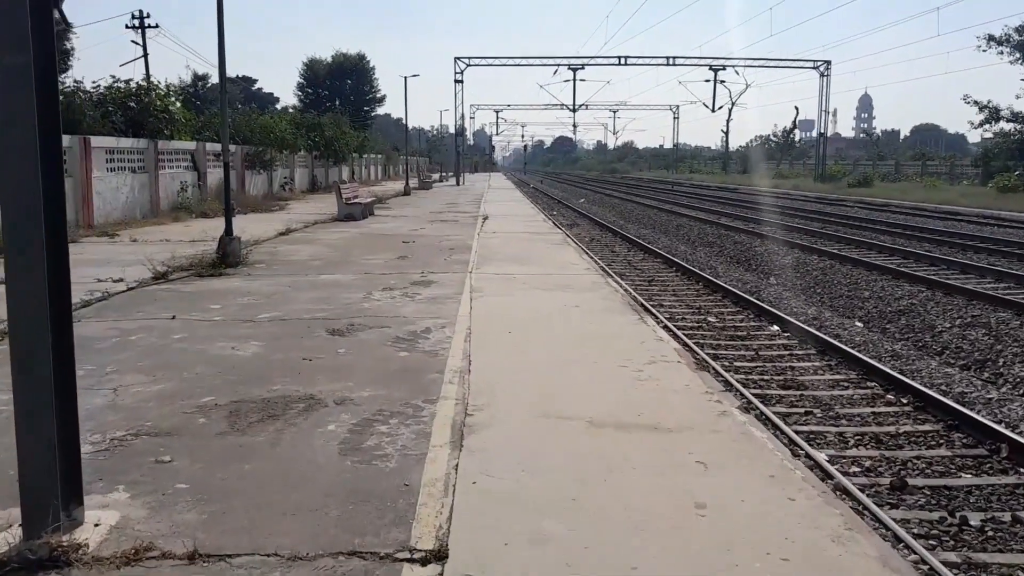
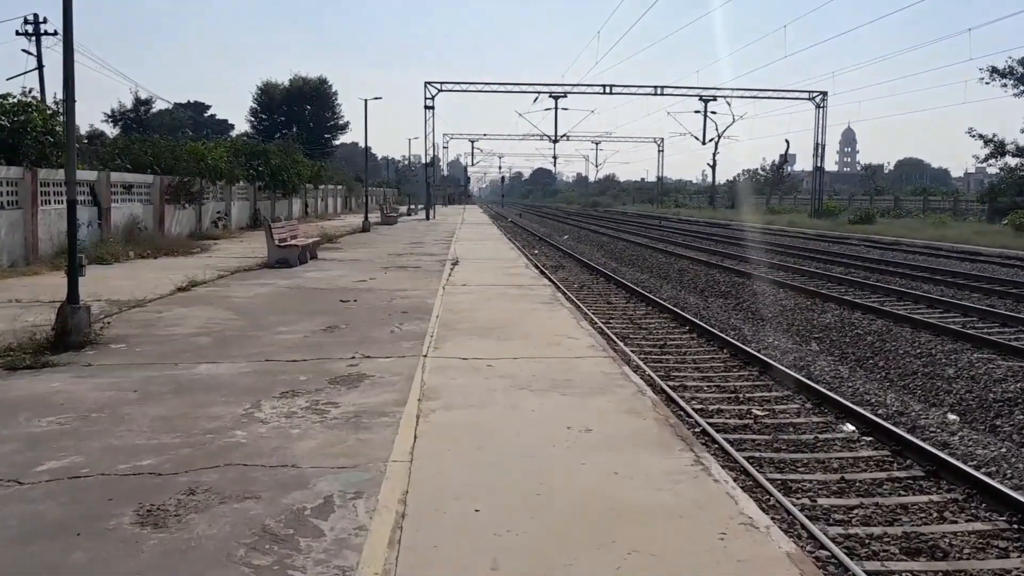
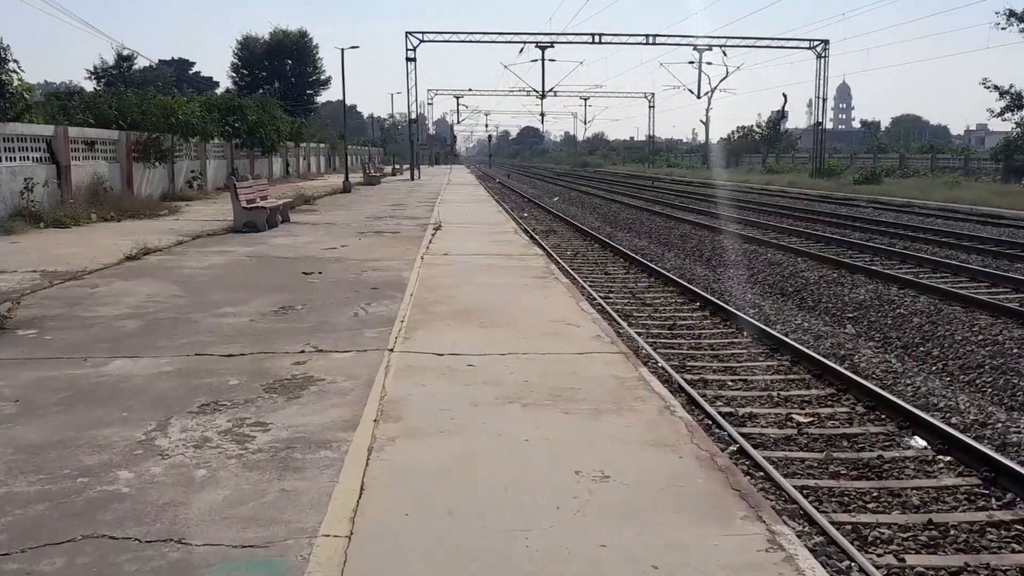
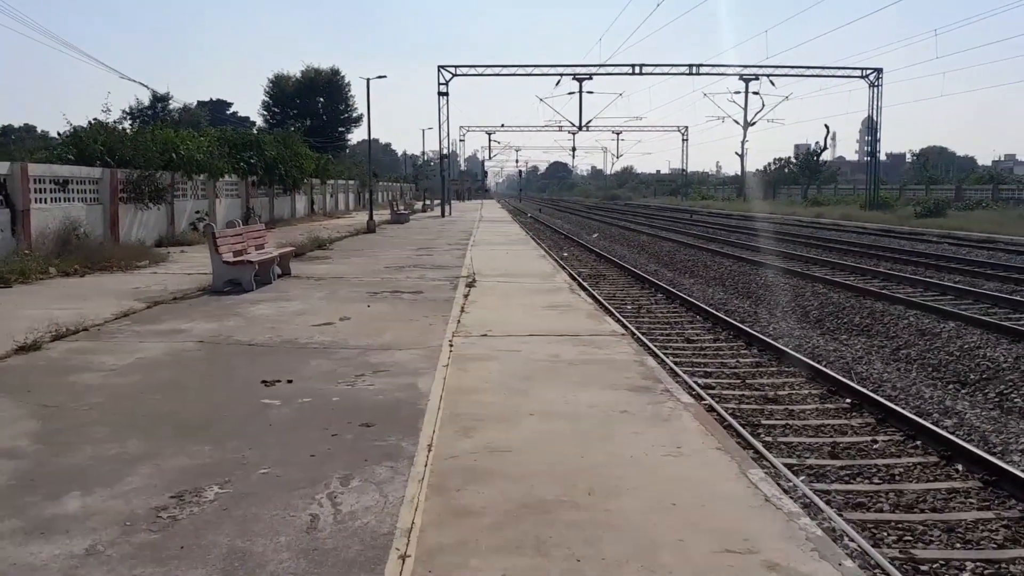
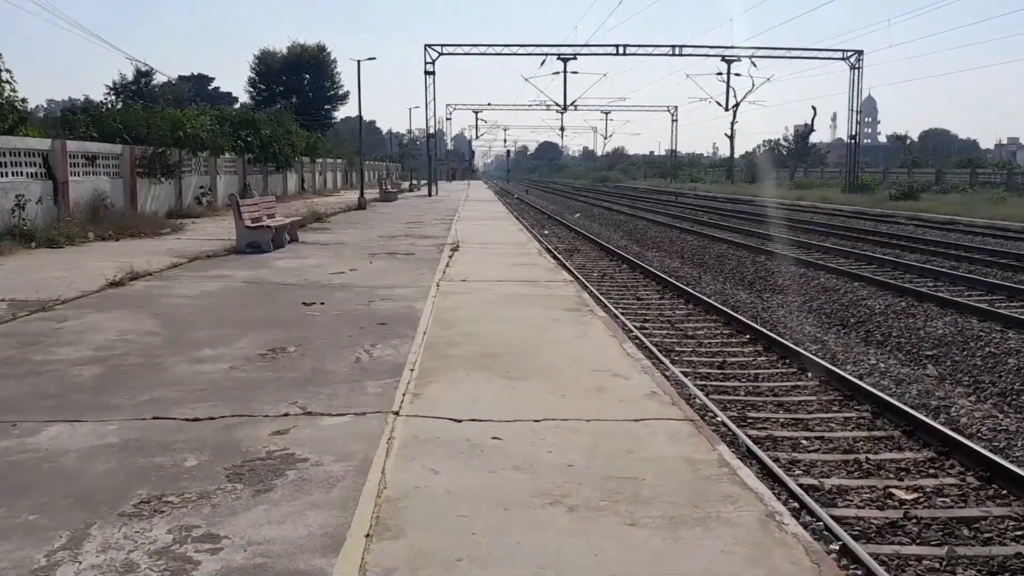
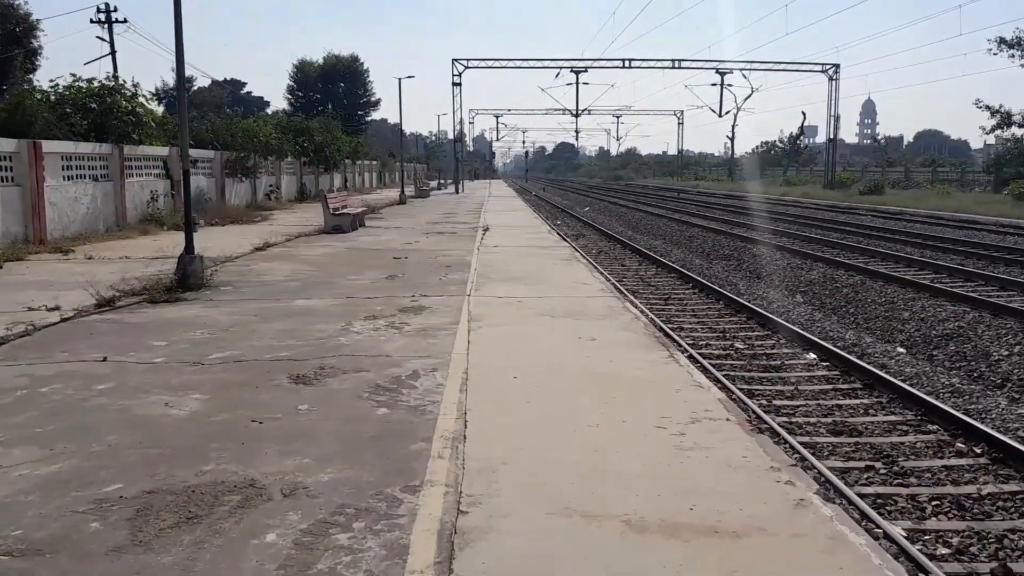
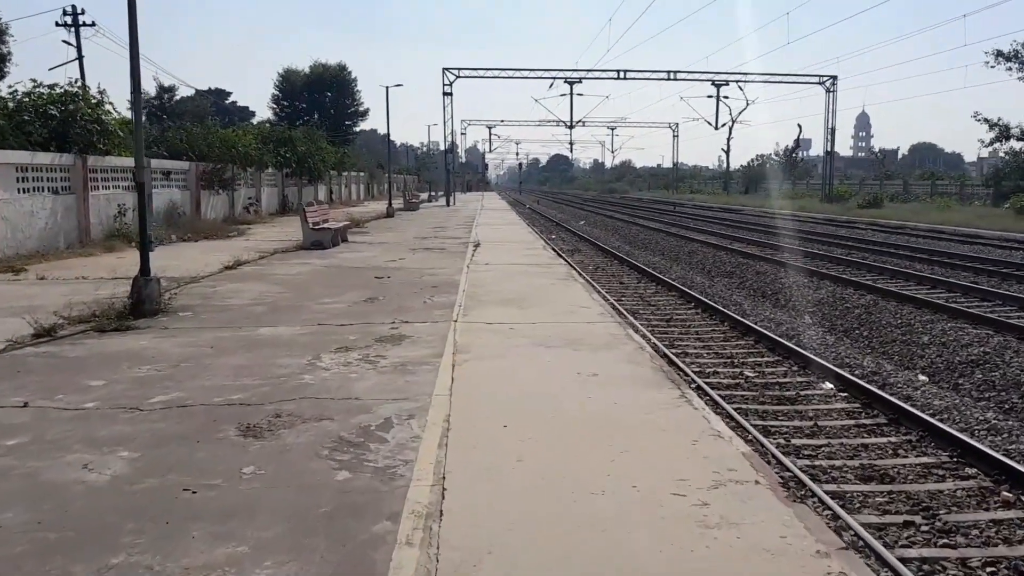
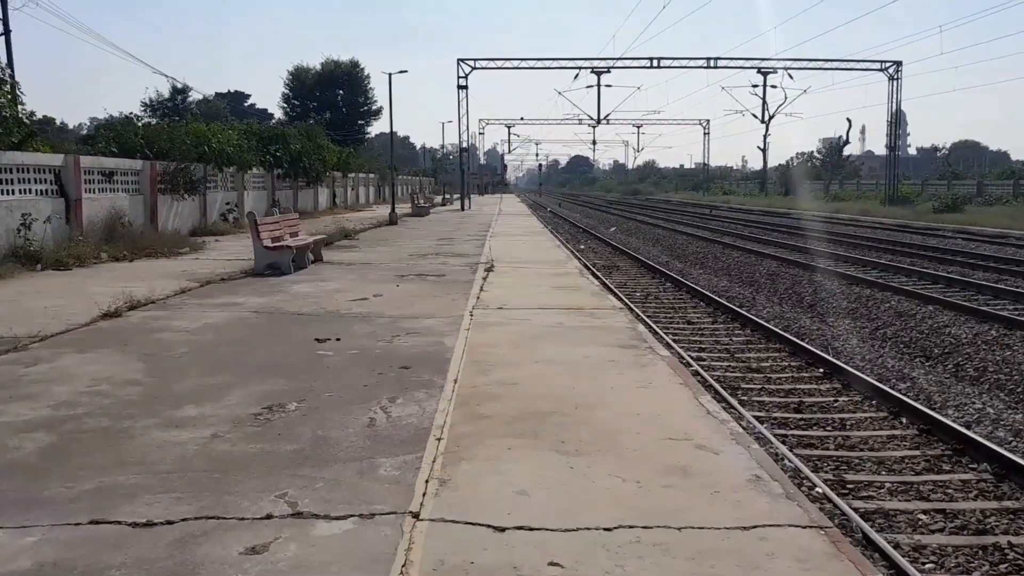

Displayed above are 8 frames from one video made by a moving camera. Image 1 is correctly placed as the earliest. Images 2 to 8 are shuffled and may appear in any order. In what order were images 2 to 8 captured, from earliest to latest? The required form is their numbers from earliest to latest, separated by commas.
6, 7, 2, 3, 5, 8, 4
